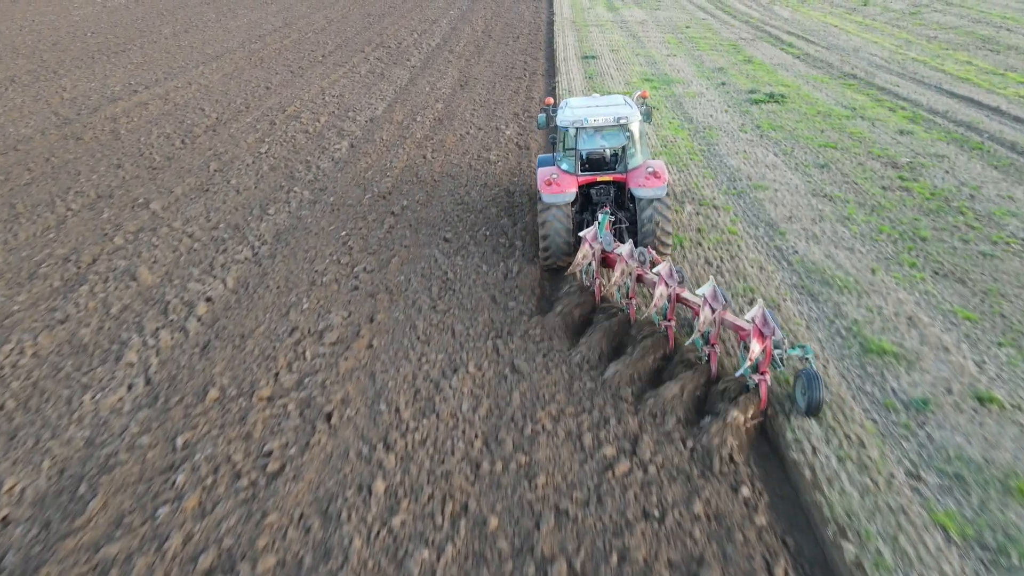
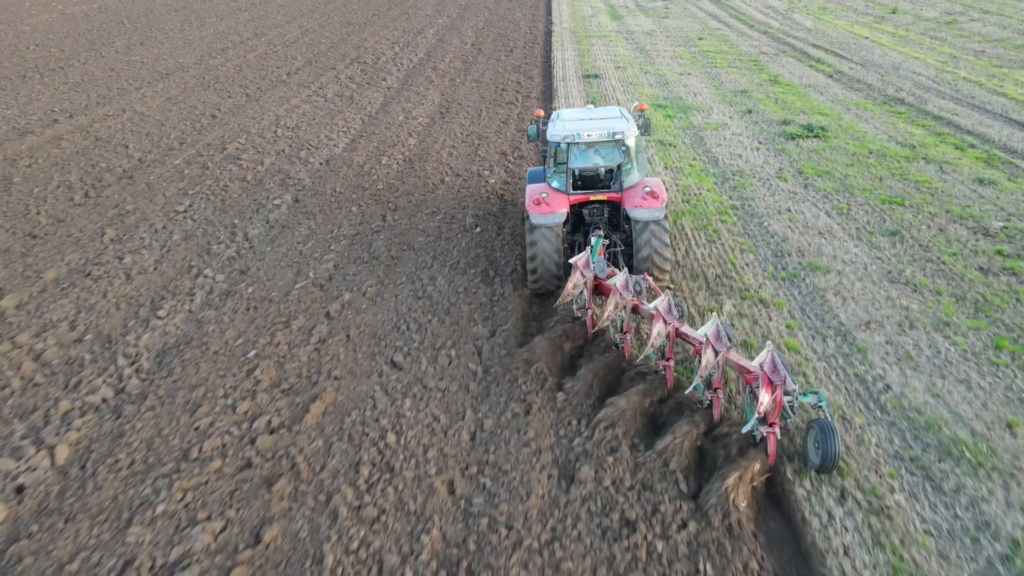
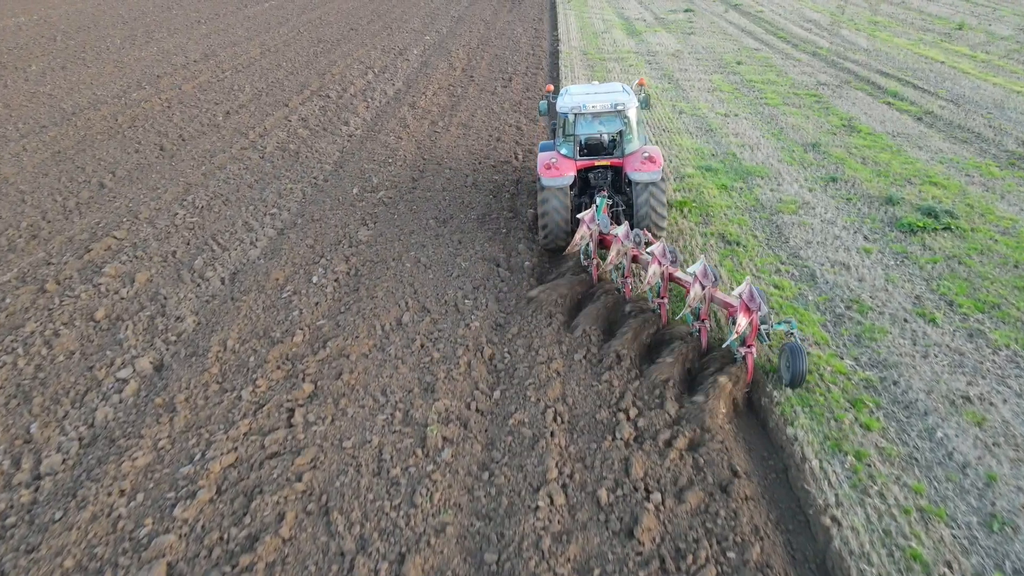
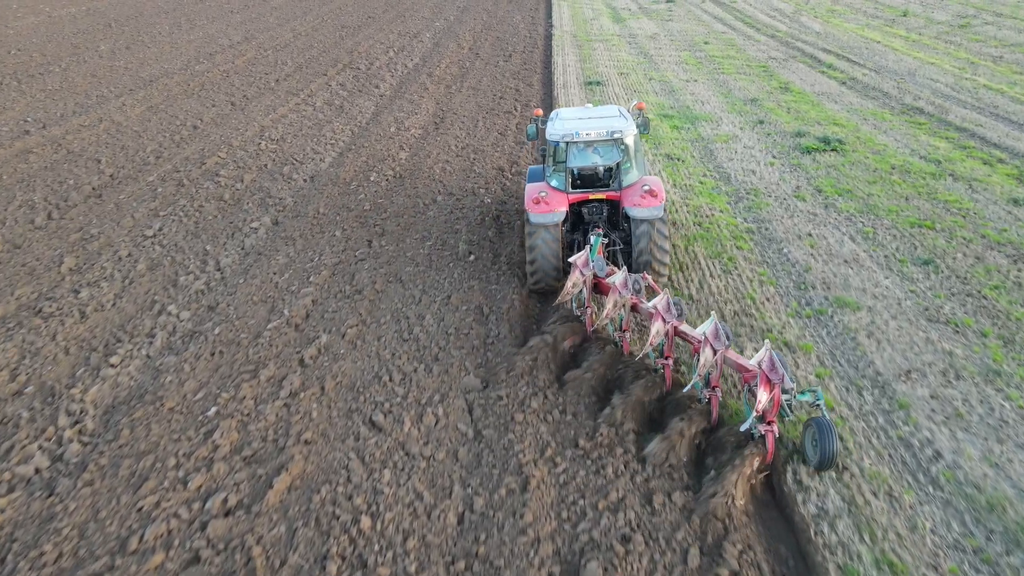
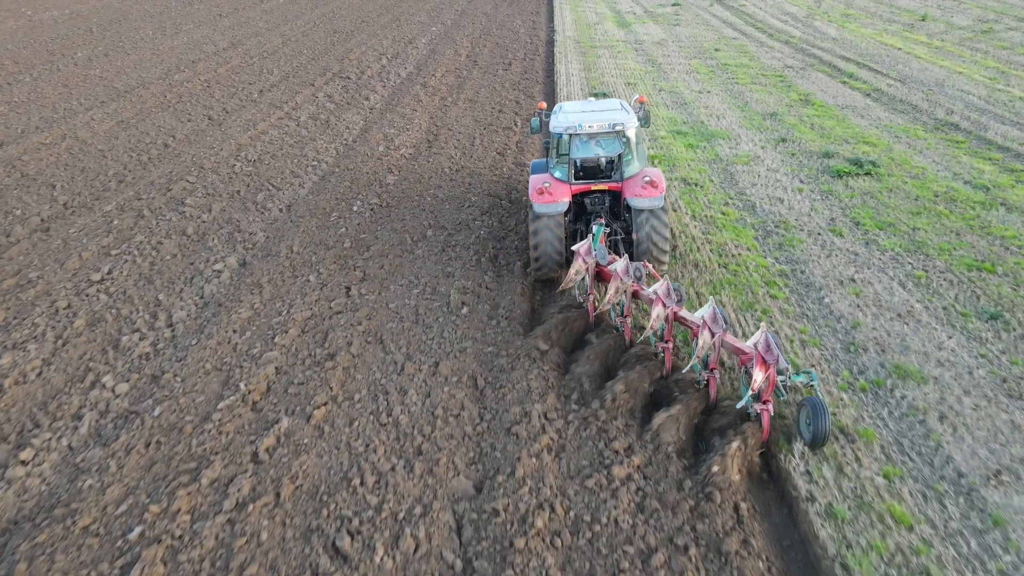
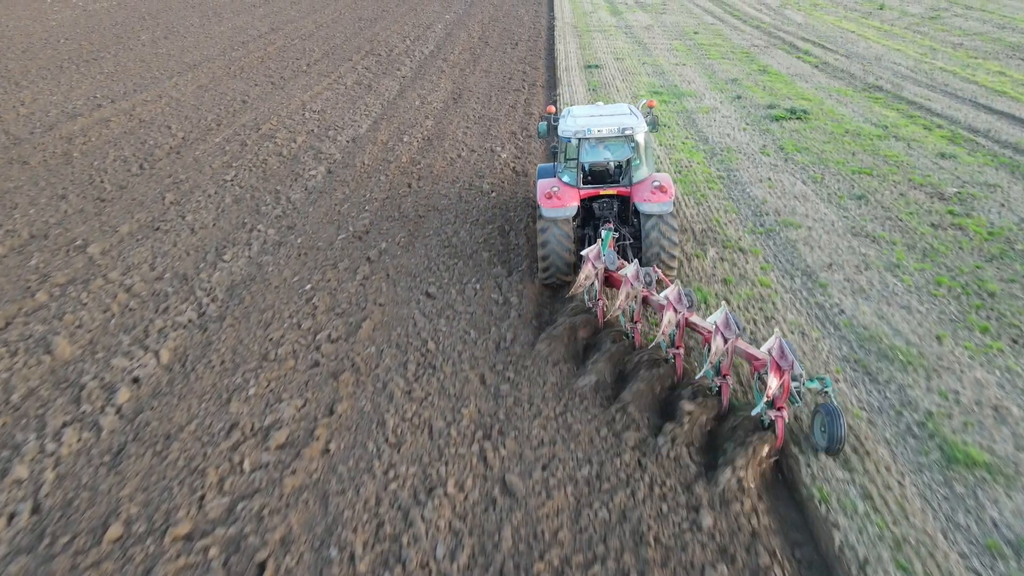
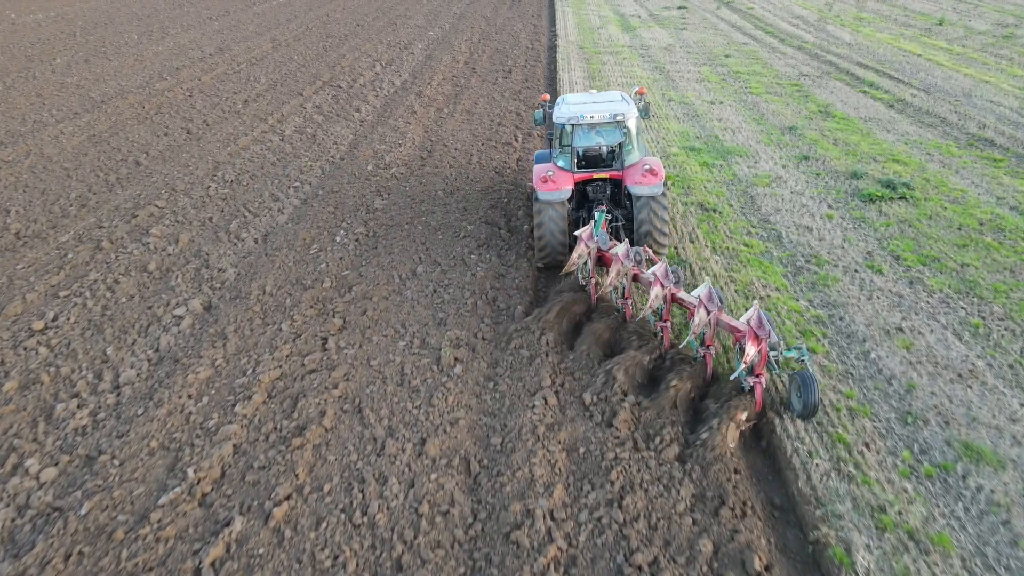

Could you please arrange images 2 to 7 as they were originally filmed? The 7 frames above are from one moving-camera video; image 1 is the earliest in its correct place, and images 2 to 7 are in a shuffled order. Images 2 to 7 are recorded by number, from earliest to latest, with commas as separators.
6, 2, 4, 5, 7, 3
